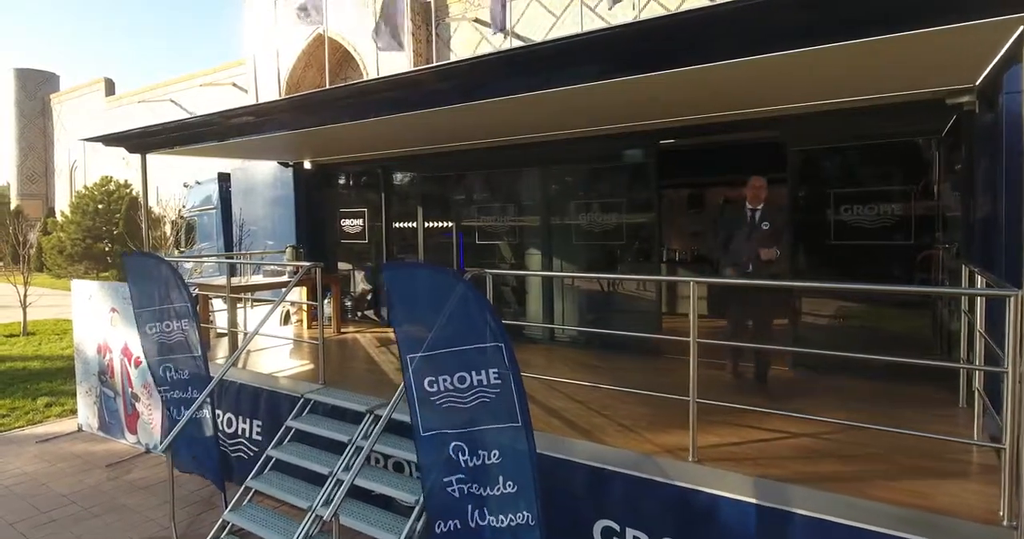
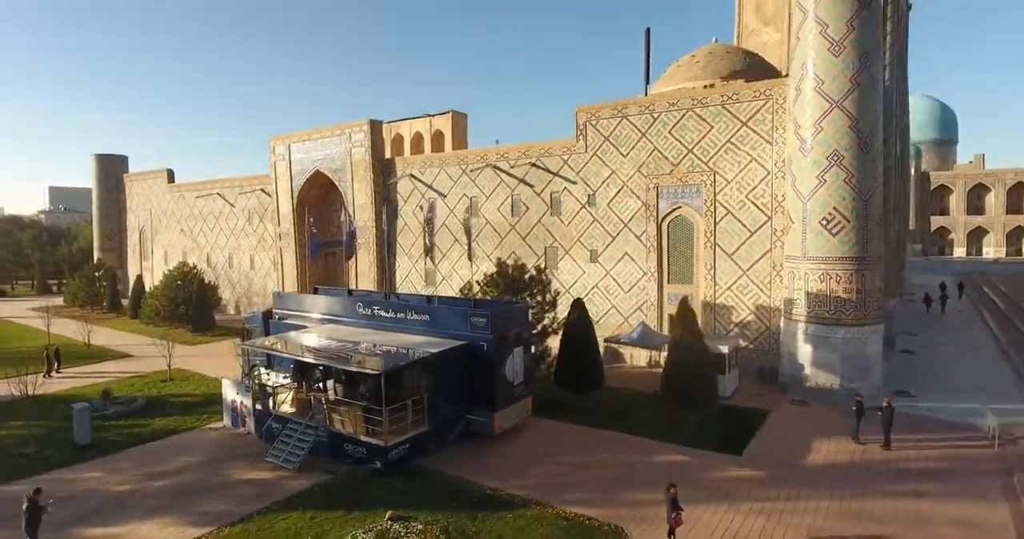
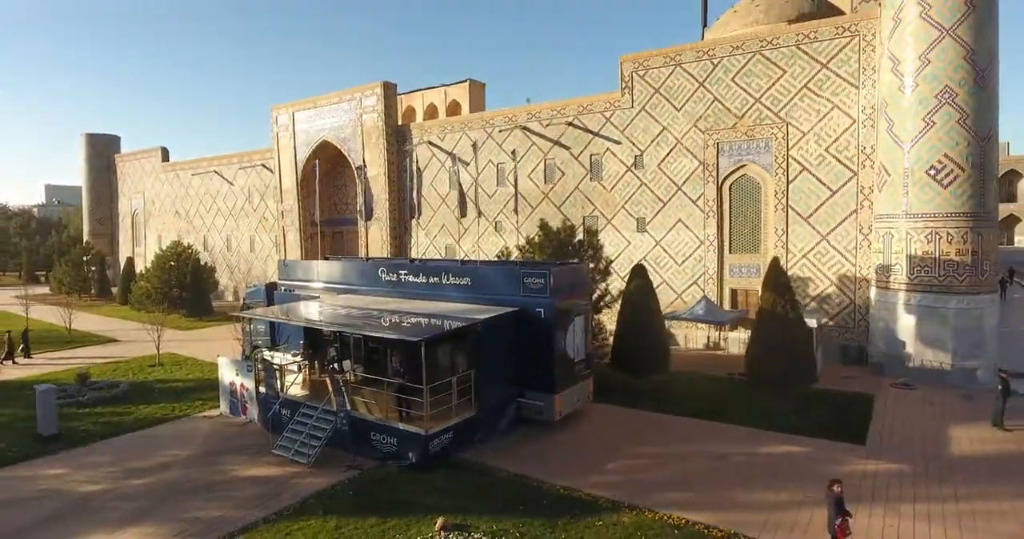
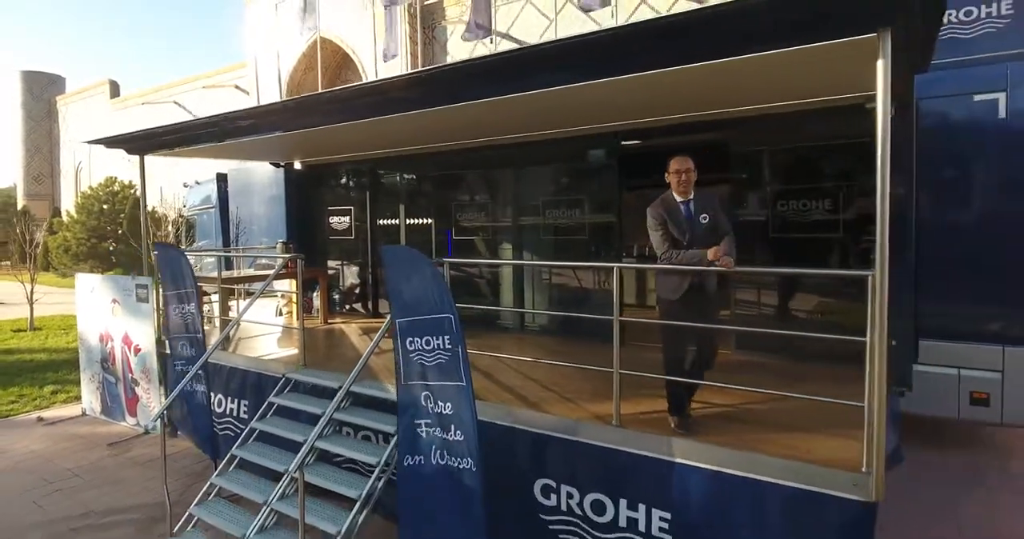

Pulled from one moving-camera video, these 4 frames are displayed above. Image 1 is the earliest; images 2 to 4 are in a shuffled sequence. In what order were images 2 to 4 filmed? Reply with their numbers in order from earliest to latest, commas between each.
4, 3, 2
